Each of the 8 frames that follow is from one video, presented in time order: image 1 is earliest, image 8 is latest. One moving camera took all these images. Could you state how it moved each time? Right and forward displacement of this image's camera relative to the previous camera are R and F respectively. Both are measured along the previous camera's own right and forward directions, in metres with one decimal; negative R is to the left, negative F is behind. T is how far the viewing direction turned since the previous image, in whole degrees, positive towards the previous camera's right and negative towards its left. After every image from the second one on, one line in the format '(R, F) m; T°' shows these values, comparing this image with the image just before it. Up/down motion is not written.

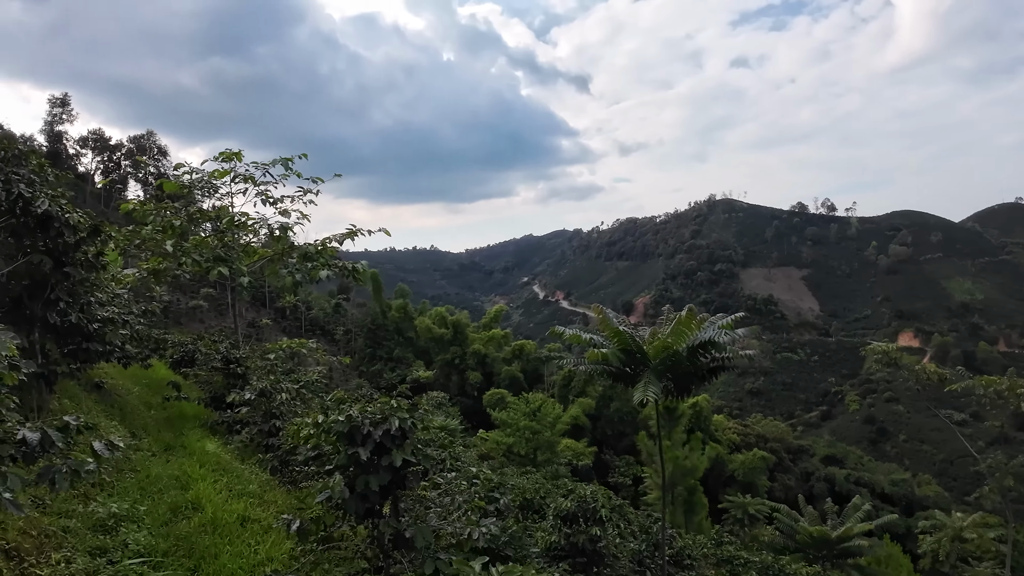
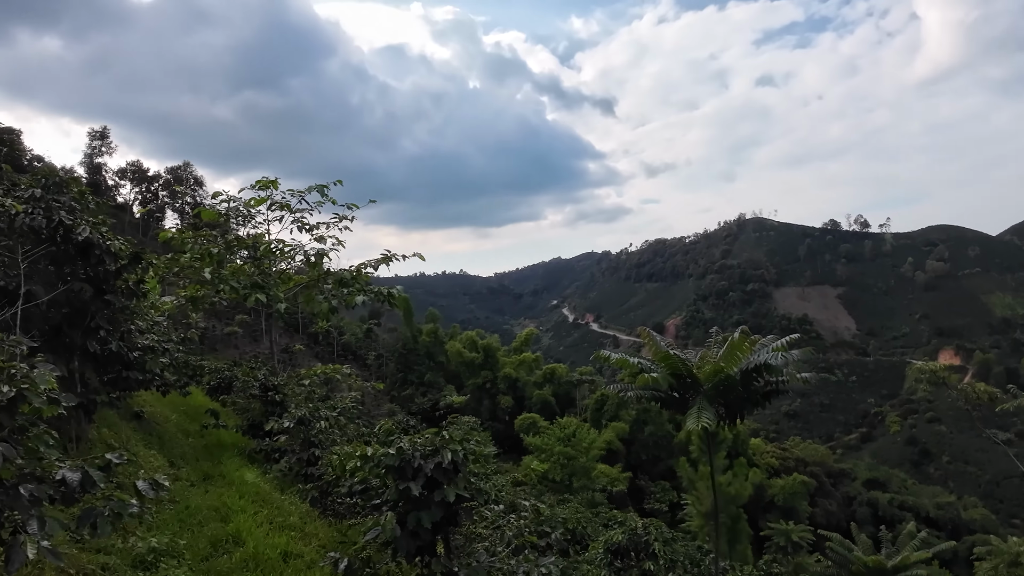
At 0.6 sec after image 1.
(-0.1, +0.1) m; -3°
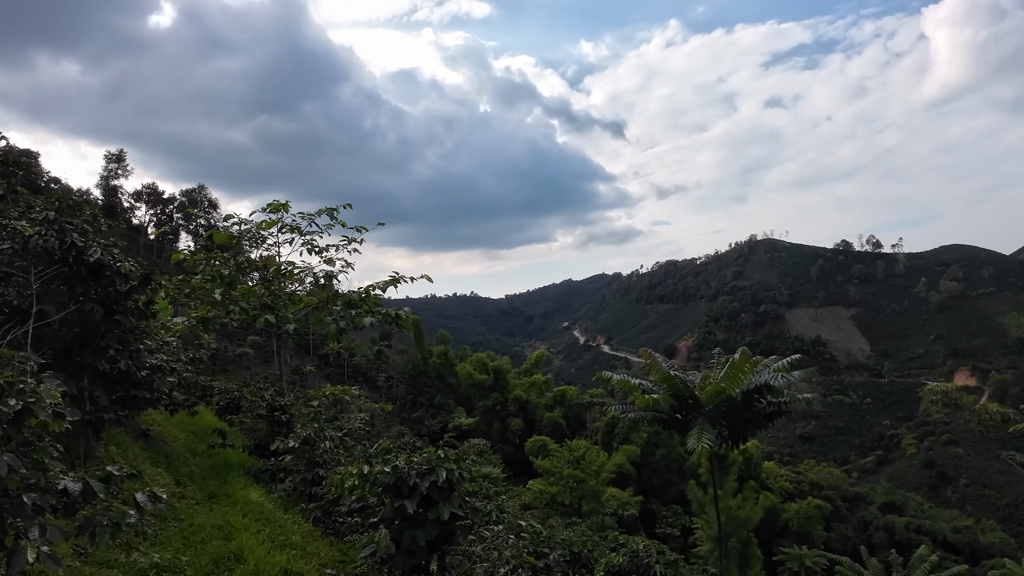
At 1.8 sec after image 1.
(+0.1, -0.1) m; -1°
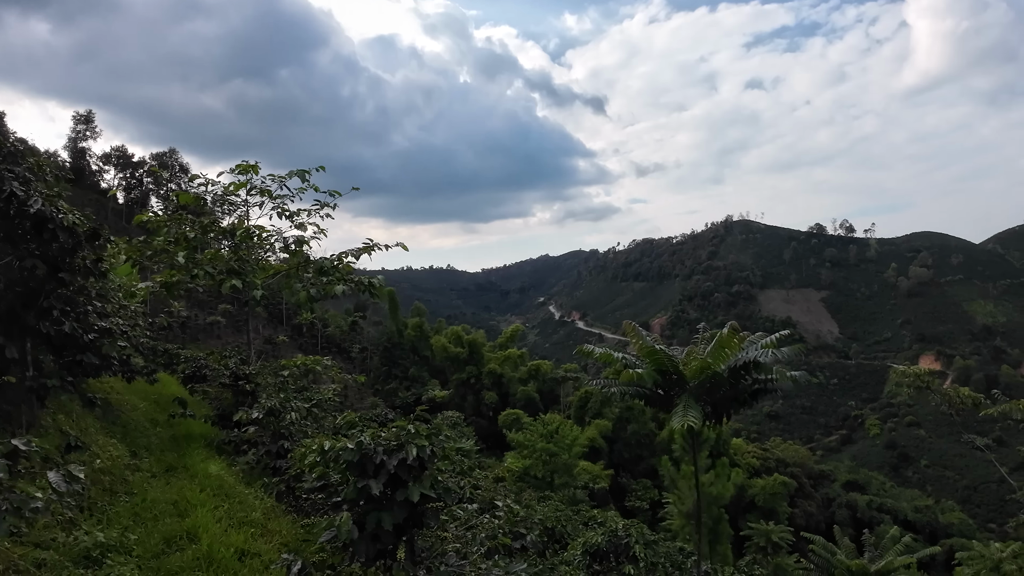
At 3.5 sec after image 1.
(0.0, +0.2) m; +3°
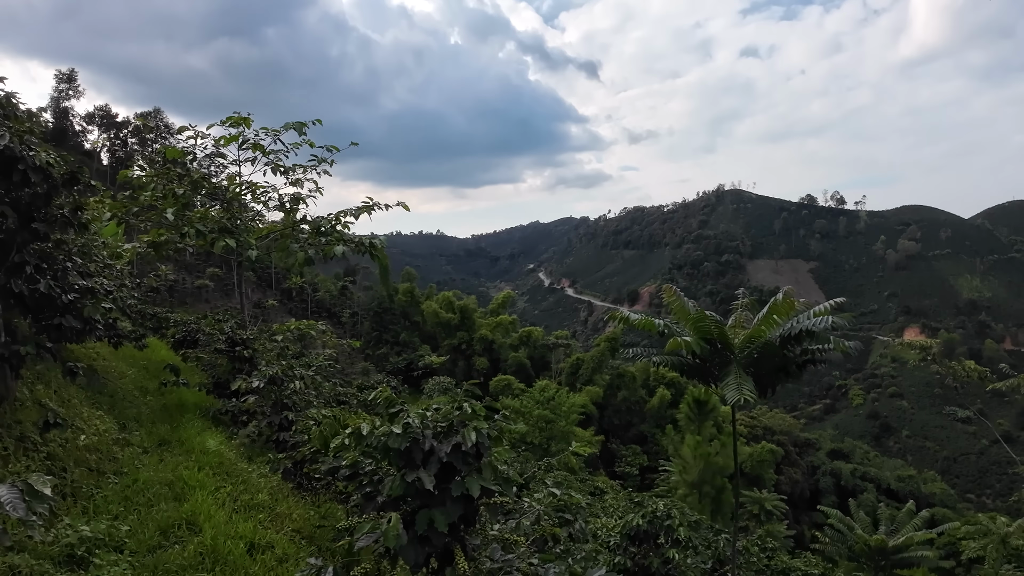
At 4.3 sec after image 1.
(-0.3, +0.5) m; +1°
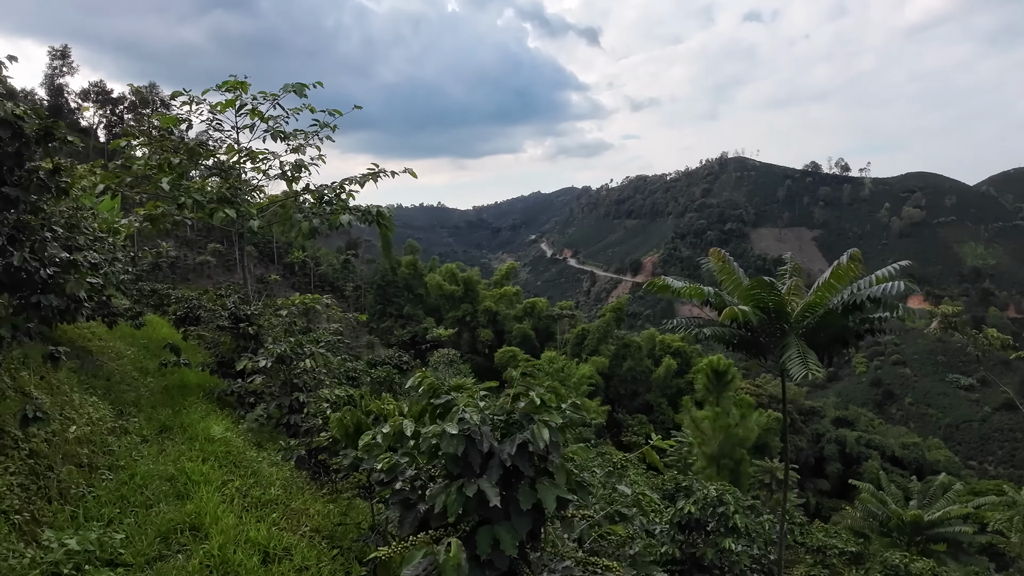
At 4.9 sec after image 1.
(-0.2, +0.4) m; 0°
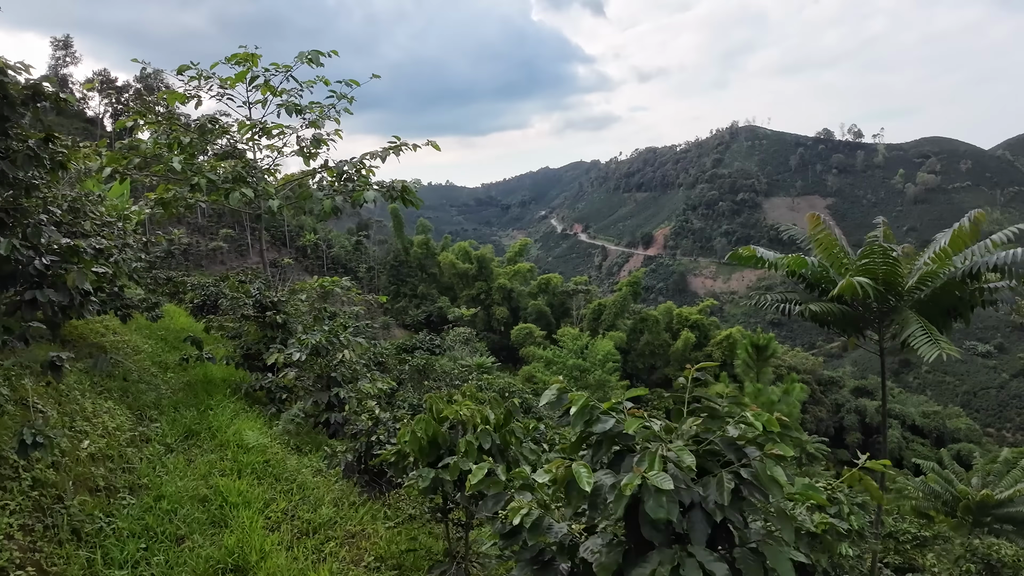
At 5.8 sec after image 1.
(-0.4, +0.5) m; -1°
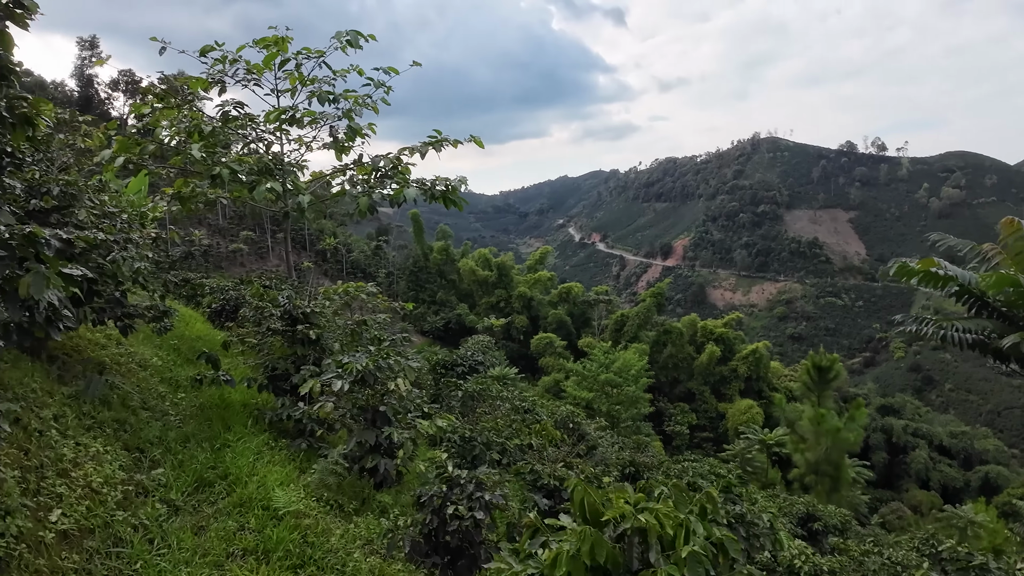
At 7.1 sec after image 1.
(-0.5, +0.8) m; -2°
